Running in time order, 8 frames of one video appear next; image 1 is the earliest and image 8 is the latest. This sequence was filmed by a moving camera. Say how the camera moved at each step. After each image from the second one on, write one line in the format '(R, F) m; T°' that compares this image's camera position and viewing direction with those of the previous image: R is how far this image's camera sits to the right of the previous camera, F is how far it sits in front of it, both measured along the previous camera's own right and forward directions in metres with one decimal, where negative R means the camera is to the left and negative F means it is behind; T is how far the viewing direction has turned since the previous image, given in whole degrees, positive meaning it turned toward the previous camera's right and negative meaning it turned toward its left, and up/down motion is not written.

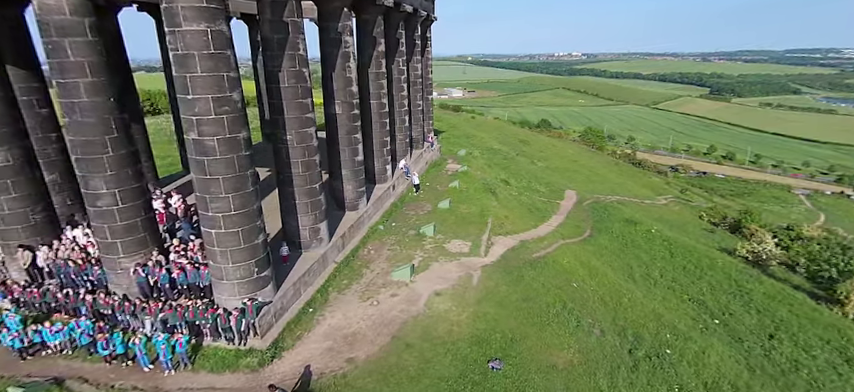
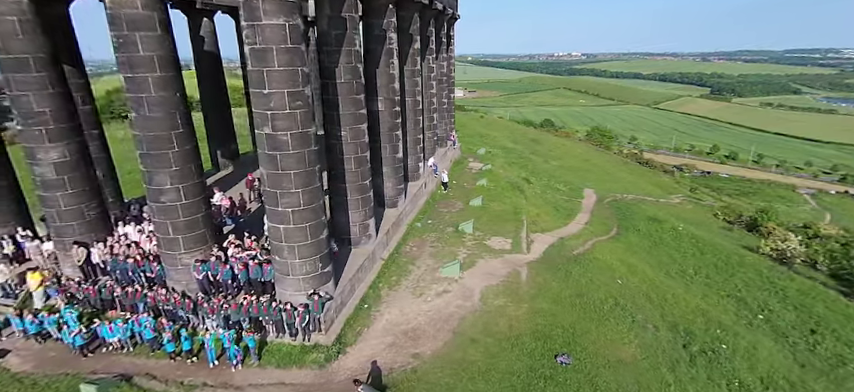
(-2.0, 0.0) m; 0°
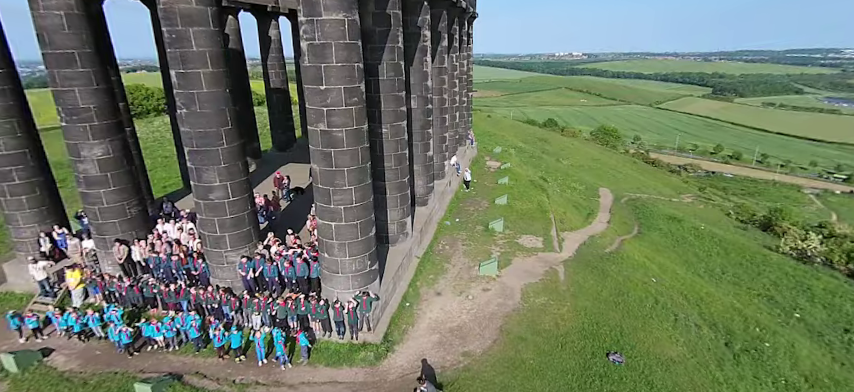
(-1.5, +0.1) m; 0°
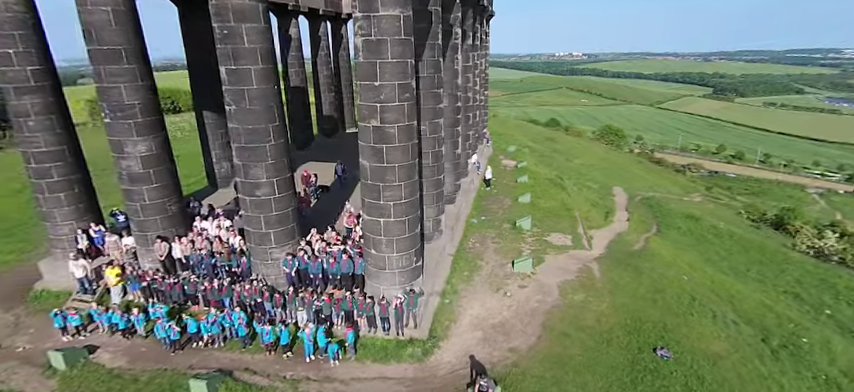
(-1.4, 0.0) m; 0°
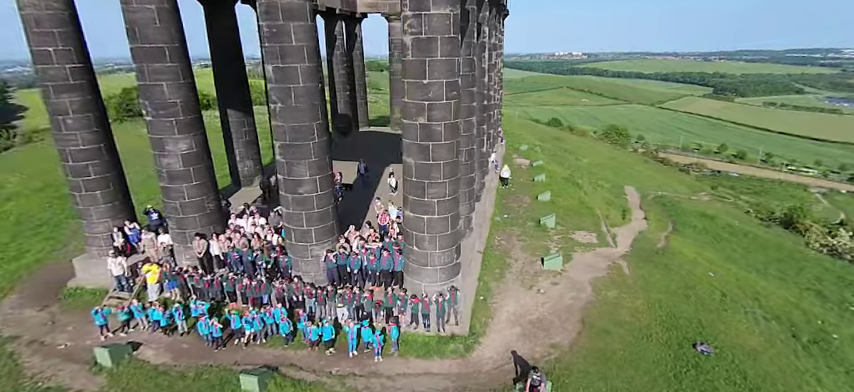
(-1.3, -0.1) m; 0°
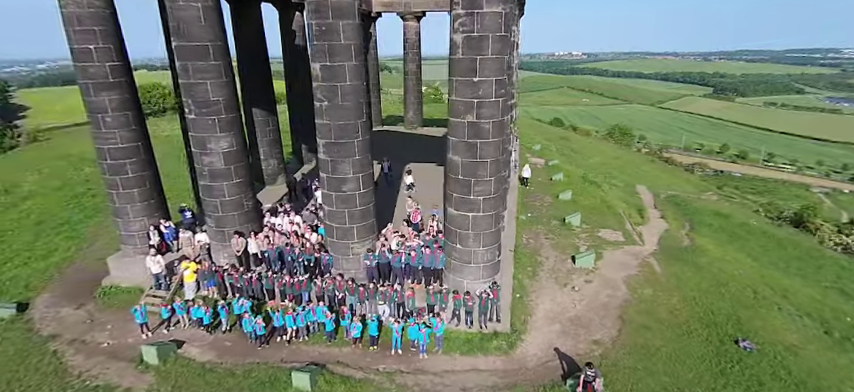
(-1.4, -0.1) m; 0°
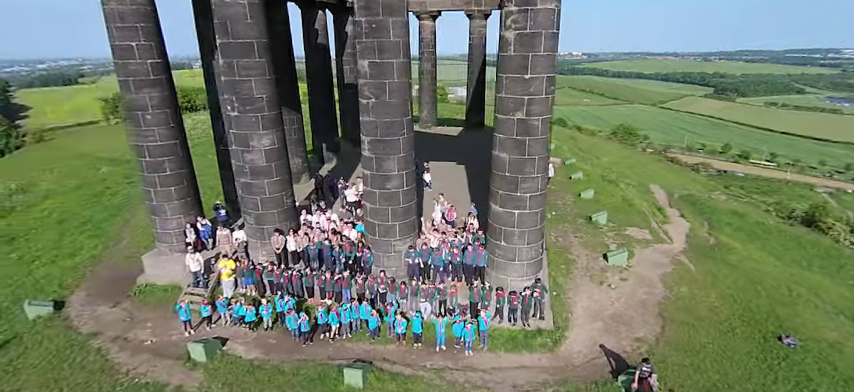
(-1.4, 0.0) m; 0°
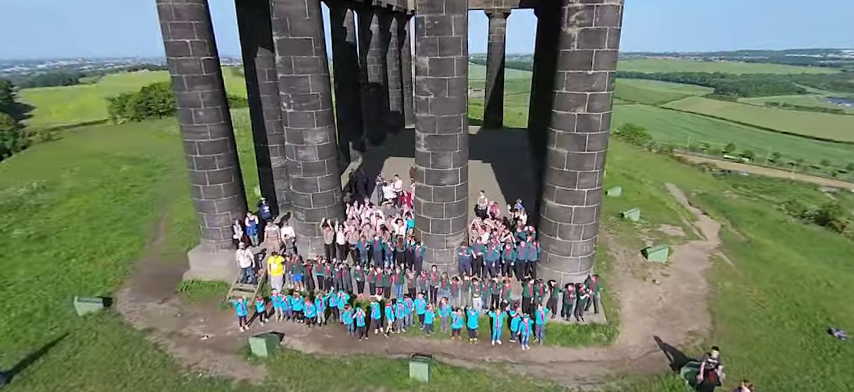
(-1.7, -0.1) m; 0°
